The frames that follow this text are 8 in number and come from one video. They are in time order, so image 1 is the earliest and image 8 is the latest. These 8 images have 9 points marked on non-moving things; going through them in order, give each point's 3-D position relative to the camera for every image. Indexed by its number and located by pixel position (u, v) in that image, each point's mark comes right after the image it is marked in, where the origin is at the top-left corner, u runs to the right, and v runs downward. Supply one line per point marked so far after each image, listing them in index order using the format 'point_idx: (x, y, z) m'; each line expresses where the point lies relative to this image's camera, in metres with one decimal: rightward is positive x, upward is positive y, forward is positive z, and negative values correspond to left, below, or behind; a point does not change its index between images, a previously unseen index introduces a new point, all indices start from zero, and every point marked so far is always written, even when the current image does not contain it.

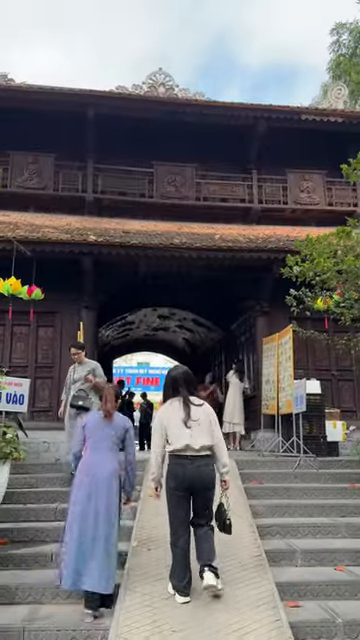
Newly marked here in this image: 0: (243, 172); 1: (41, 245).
0: (+1.1, +2.7, +9.5) m
1: (-1.9, +1.1, +7.3) m
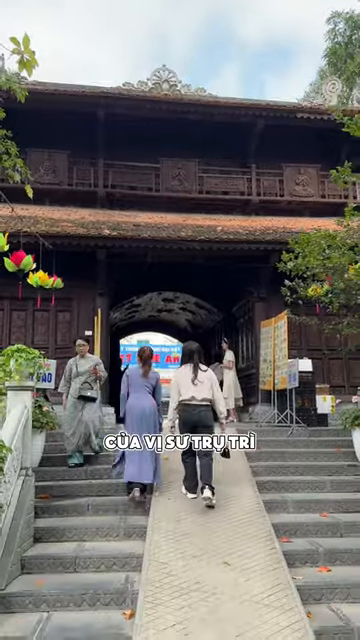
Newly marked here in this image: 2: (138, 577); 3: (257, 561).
0: (+1.2, +3.0, +10.2) m
1: (-1.8, +1.3, +8.1) m
2: (-0.3, -1.9, +3.9) m
3: (+0.6, -1.8, +3.9) m
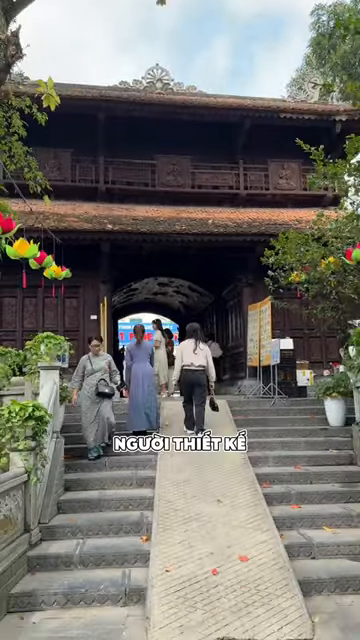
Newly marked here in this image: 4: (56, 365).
0: (+1.1, +3.4, +11.1) m
1: (-1.9, +1.5, +9.0) m
2: (-0.3, -1.8, +5.0) m
3: (+0.6, -1.7, +5.0) m
4: (-1.3, -0.5, +5.7) m
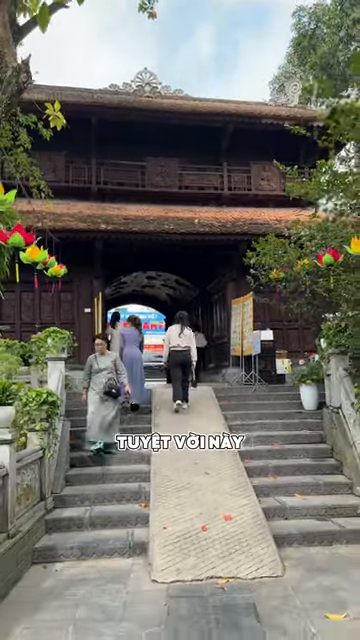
0: (+0.8, +3.5, +11.8) m
1: (-2.1, +1.6, +9.6) m
2: (-0.4, -1.8, +5.8) m
3: (+0.5, -1.7, +5.8) m
4: (-1.4, -0.4, +6.4) m
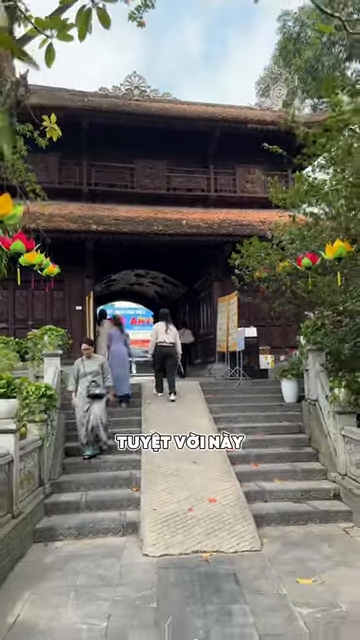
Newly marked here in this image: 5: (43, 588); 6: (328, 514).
0: (+0.5, +3.6, +12.3) m
1: (-2.3, +1.7, +10.0) m
2: (-0.5, -1.8, +6.2) m
3: (+0.4, -1.7, +6.3) m
4: (-1.6, -0.4, +6.8) m
5: (-1.0, -2.0, +3.9) m
6: (+1.5, -2.0, +5.3) m
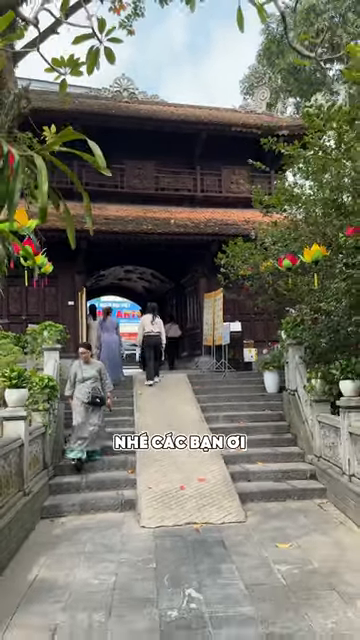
0: (+0.2, +3.7, +12.8) m
1: (-2.6, +1.8, +10.5) m
2: (-0.6, -1.8, +6.8) m
3: (+0.3, -1.6, +6.8) m
4: (-1.7, -0.4, +7.3) m
5: (-1.1, -2.0, +4.4) m
6: (+1.4, -1.9, +6.0) m
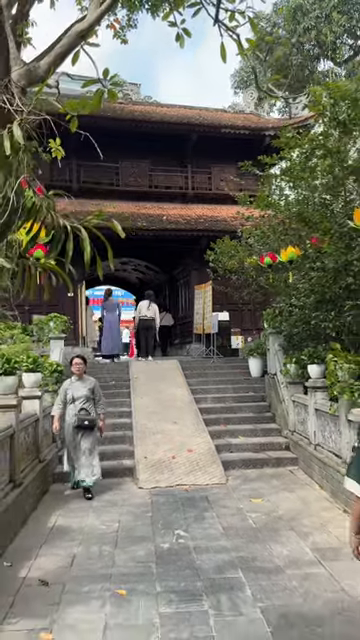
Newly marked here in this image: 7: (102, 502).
0: (0.0, +4.0, +13.6) m
1: (-2.7, +2.0, +11.3) m
2: (-0.7, -1.6, +7.7) m
3: (+0.1, -1.5, +7.8) m
4: (-1.9, -0.2, +8.2) m
5: (-1.1, -1.9, +5.3) m
6: (+1.3, -1.8, +6.9) m
7: (-0.8, -1.9, +5.5) m
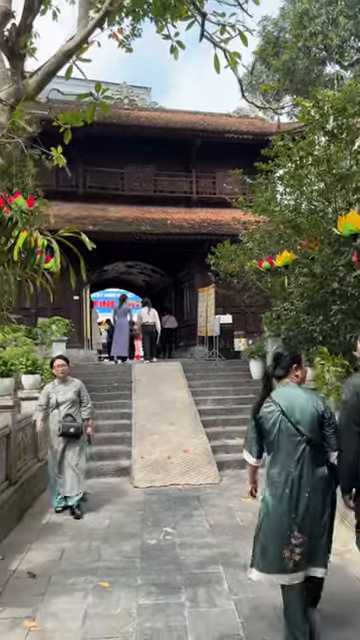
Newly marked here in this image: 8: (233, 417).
0: (+0.2, +3.9, +13.7) m
1: (-2.7, +1.9, +11.5) m
2: (-0.8, -1.7, +7.9) m
3: (+0.1, -1.6, +7.9) m
4: (-1.9, -0.3, +8.4) m
5: (-1.2, -2.0, +5.5) m
6: (+1.3, -1.9, +7.0) m
7: (-0.9, -2.0, +5.7) m
8: (+0.9, -1.6, +8.5) m
